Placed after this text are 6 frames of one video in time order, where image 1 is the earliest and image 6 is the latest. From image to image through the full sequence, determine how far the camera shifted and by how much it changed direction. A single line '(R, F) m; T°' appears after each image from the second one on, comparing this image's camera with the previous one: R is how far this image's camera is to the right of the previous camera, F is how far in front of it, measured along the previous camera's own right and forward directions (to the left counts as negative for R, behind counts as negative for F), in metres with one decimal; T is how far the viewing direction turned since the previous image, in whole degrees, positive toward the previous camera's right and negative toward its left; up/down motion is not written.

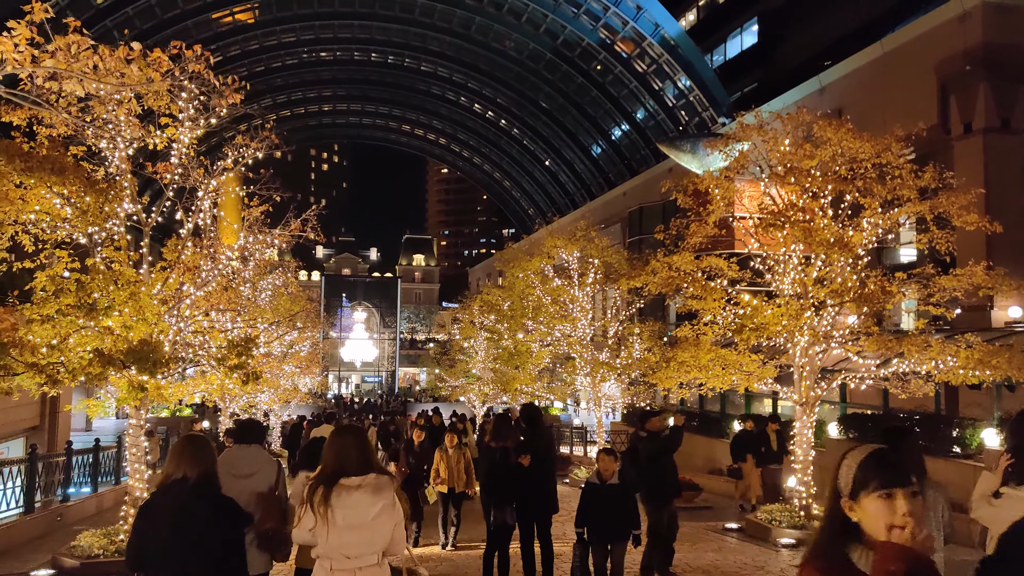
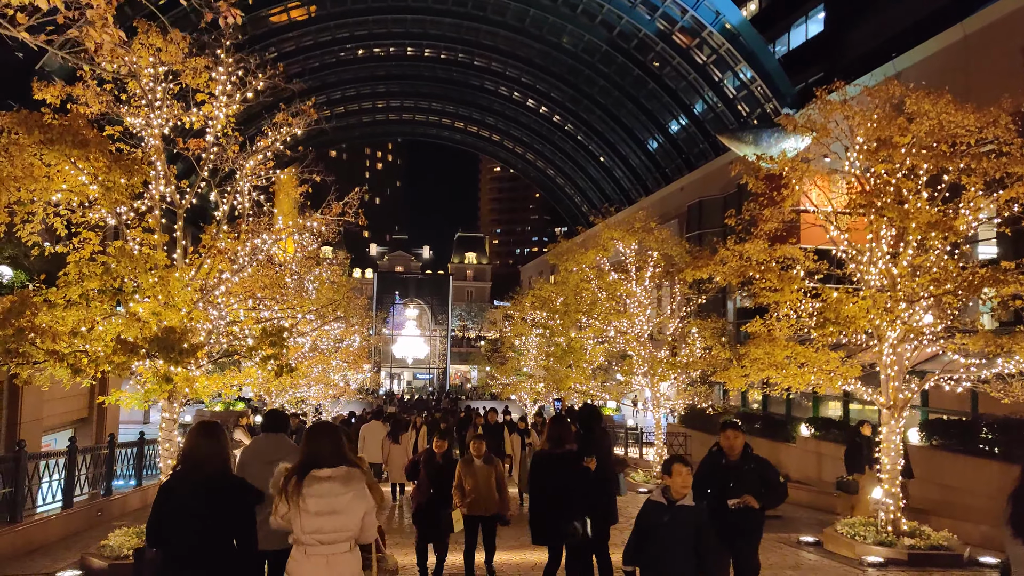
(-0.1, +0.9) m; -4°
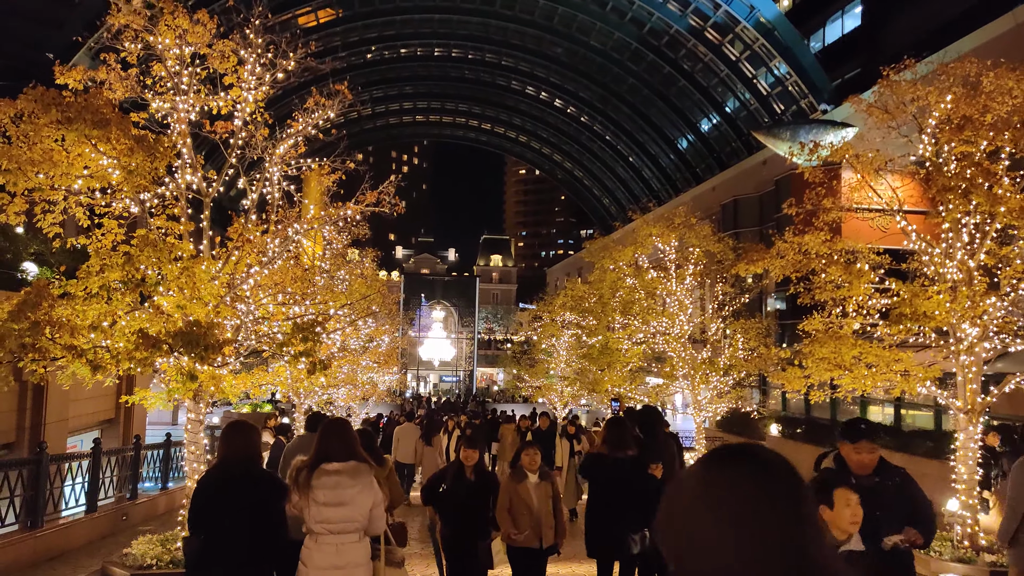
(-0.3, +0.7) m; -2°
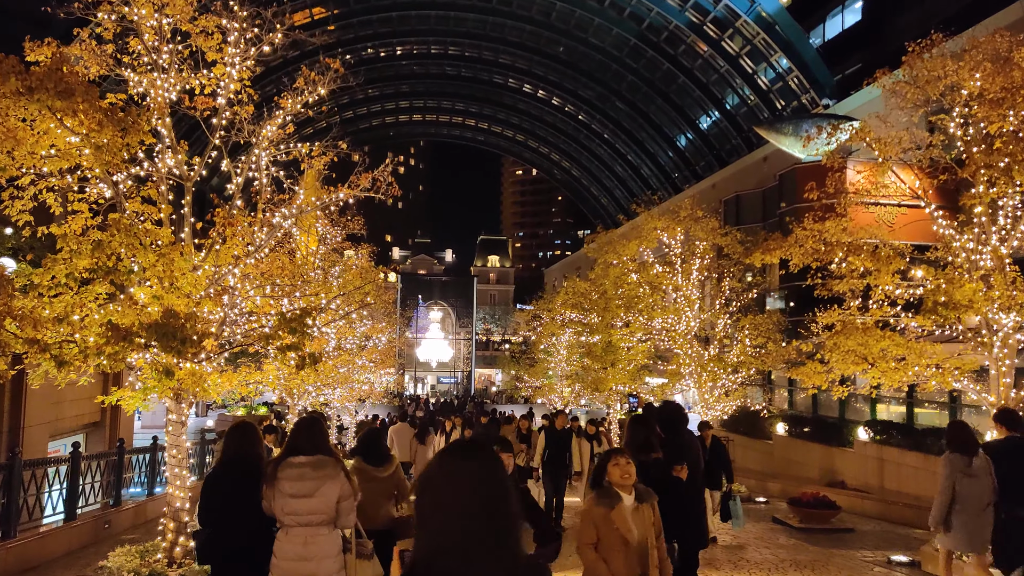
(-0.1, +0.6) m; 0°
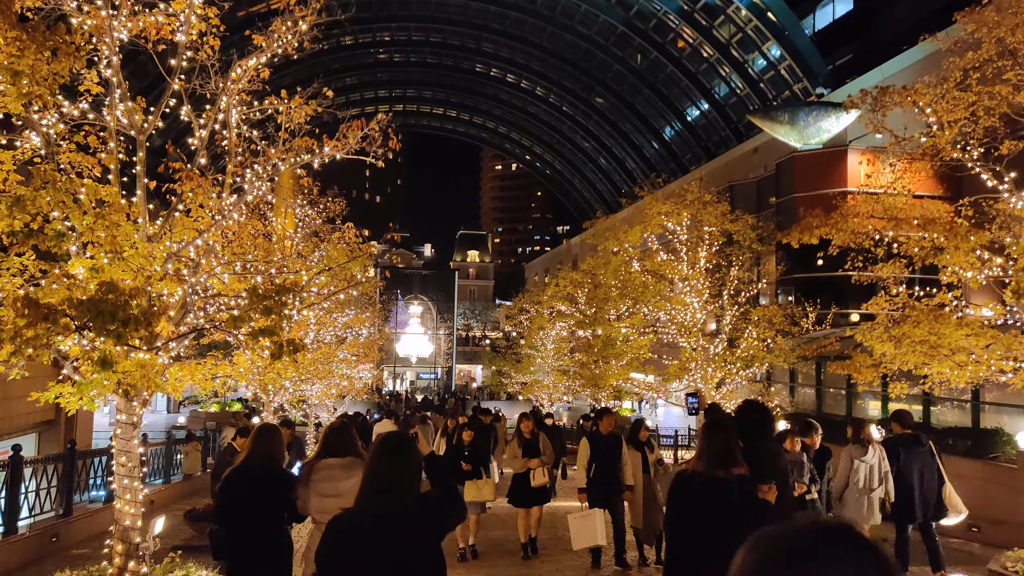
(-0.4, +1.3) m; +2°
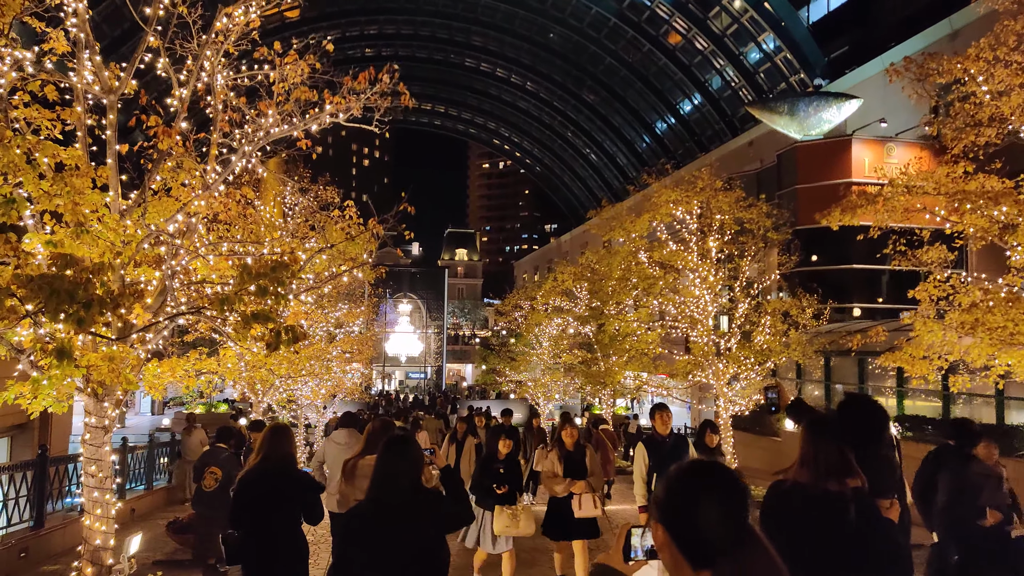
(-0.4, +0.9) m; +1°
